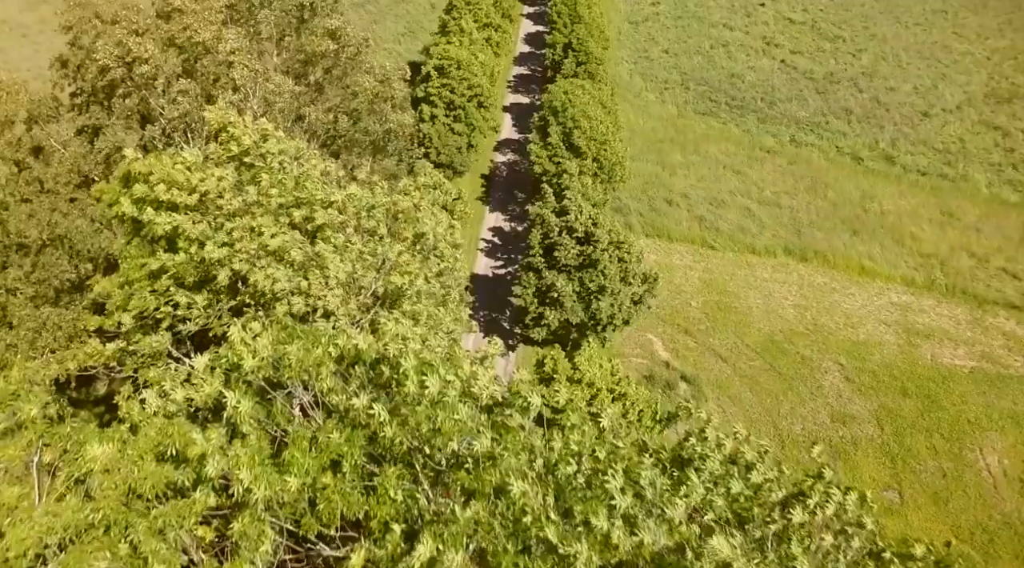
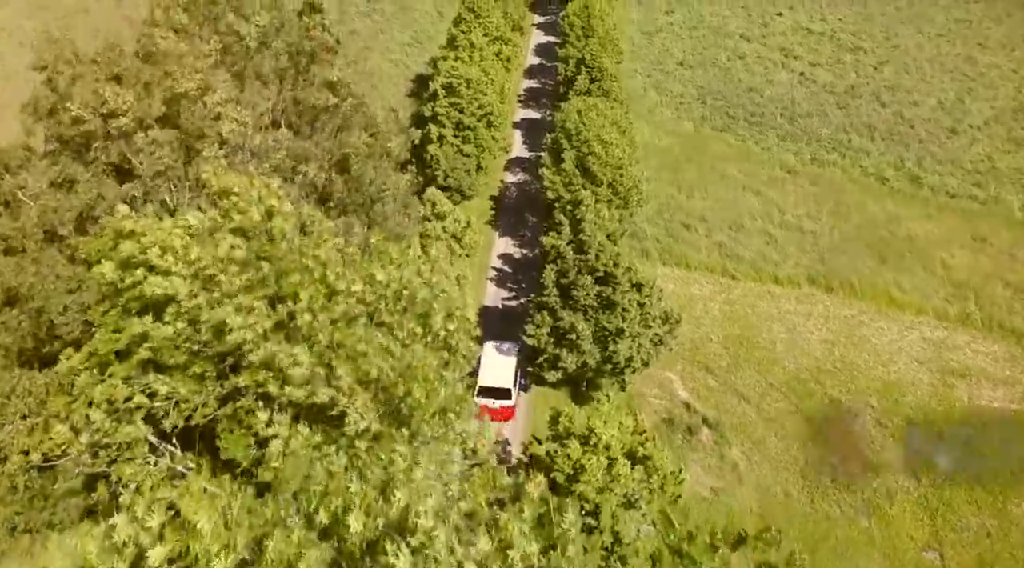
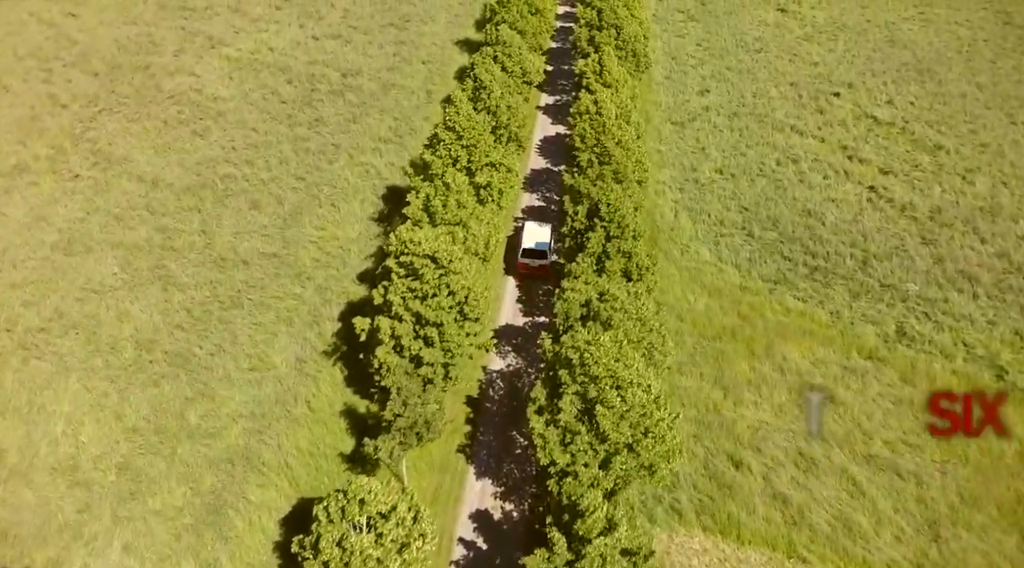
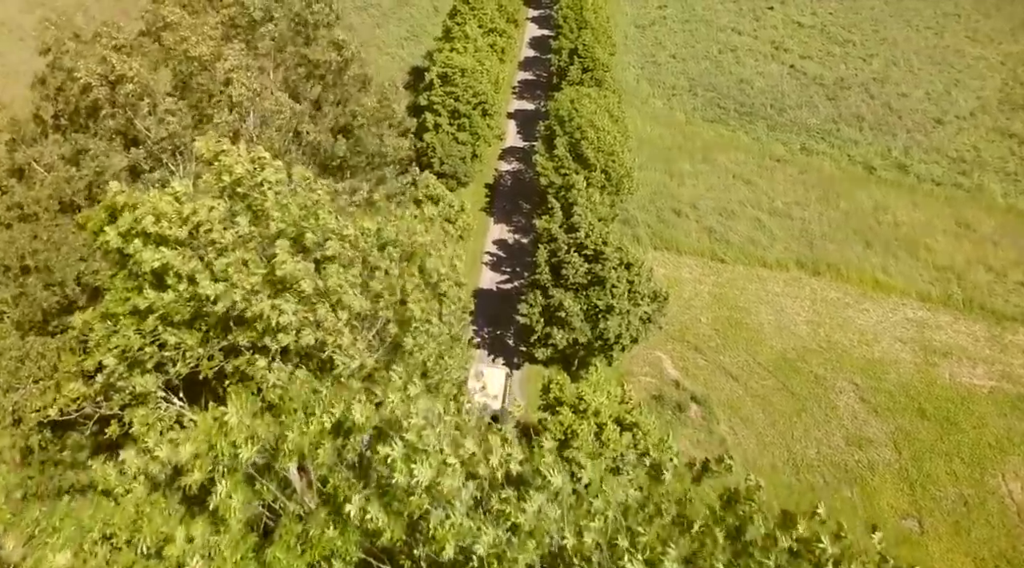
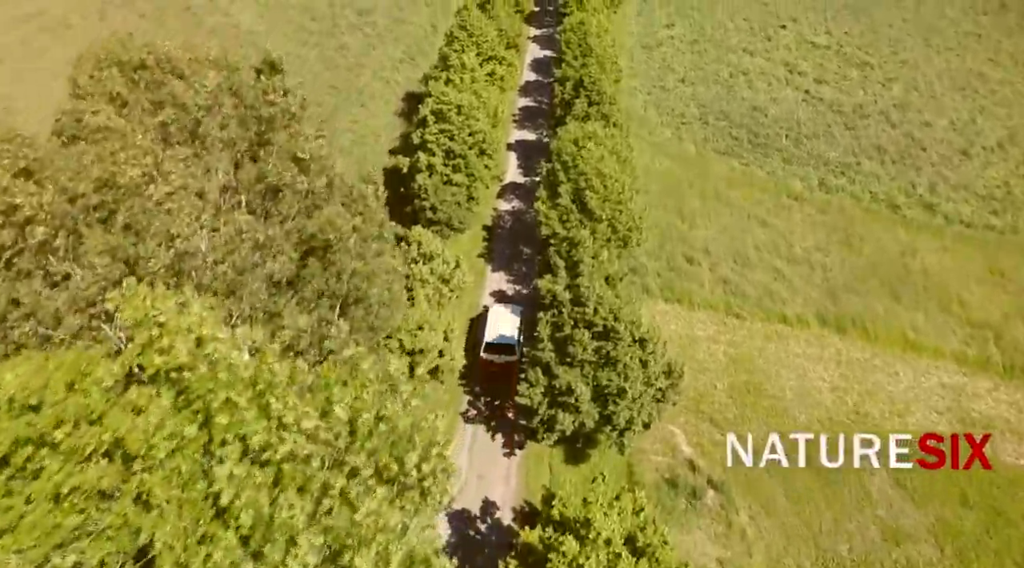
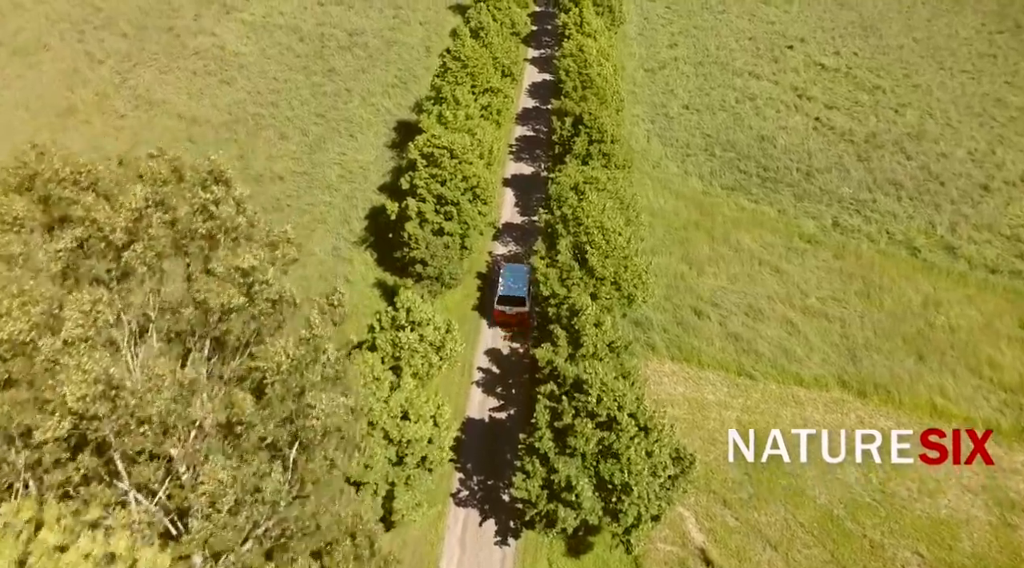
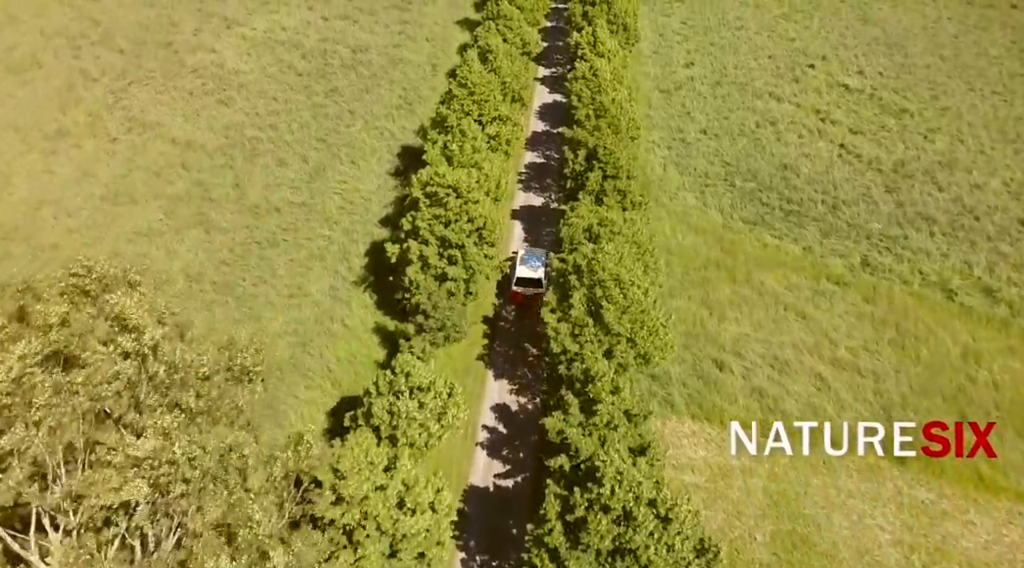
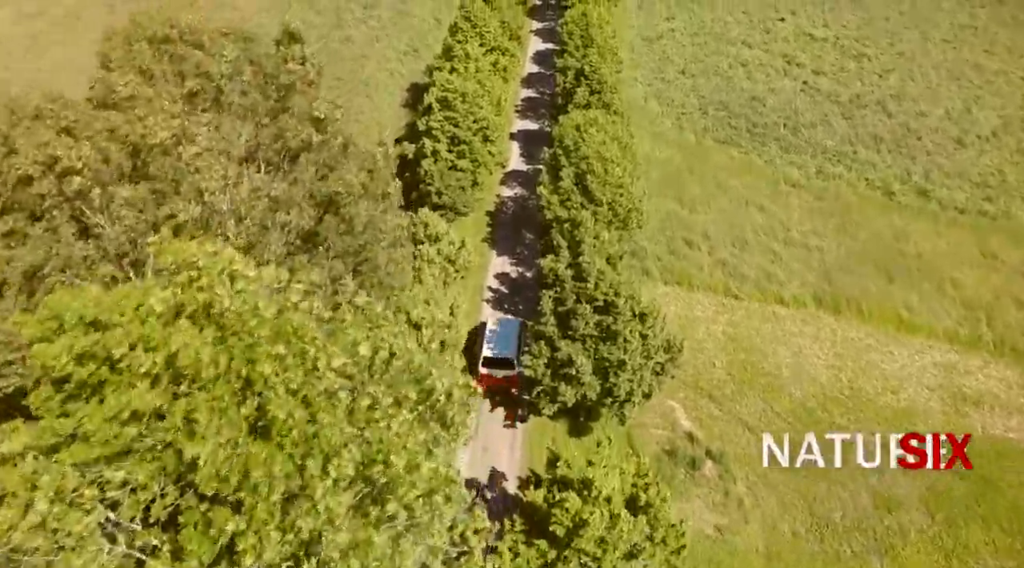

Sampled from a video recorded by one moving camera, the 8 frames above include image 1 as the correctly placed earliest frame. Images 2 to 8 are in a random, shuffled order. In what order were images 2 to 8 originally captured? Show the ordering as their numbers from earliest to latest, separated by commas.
4, 2, 8, 5, 6, 7, 3
